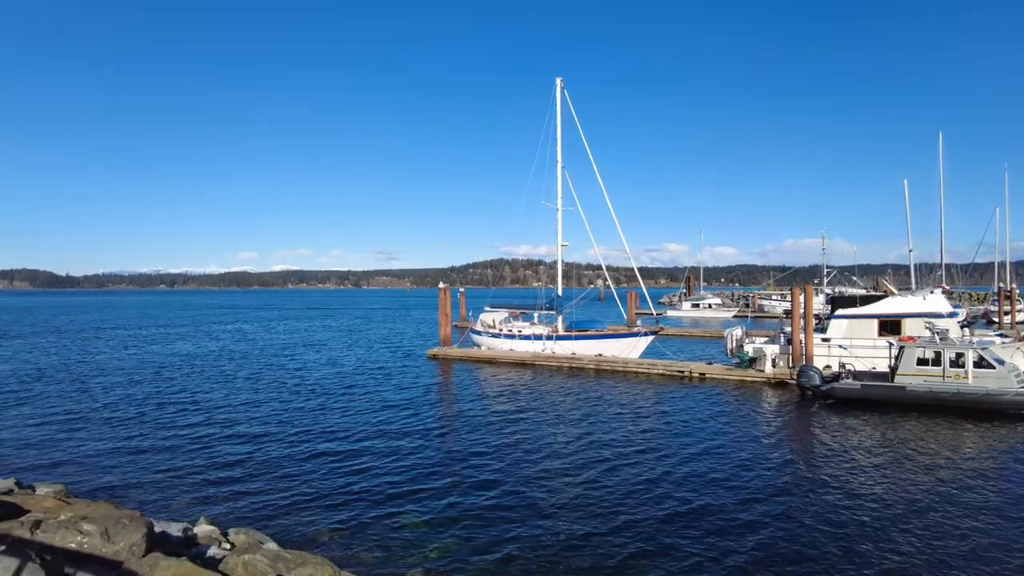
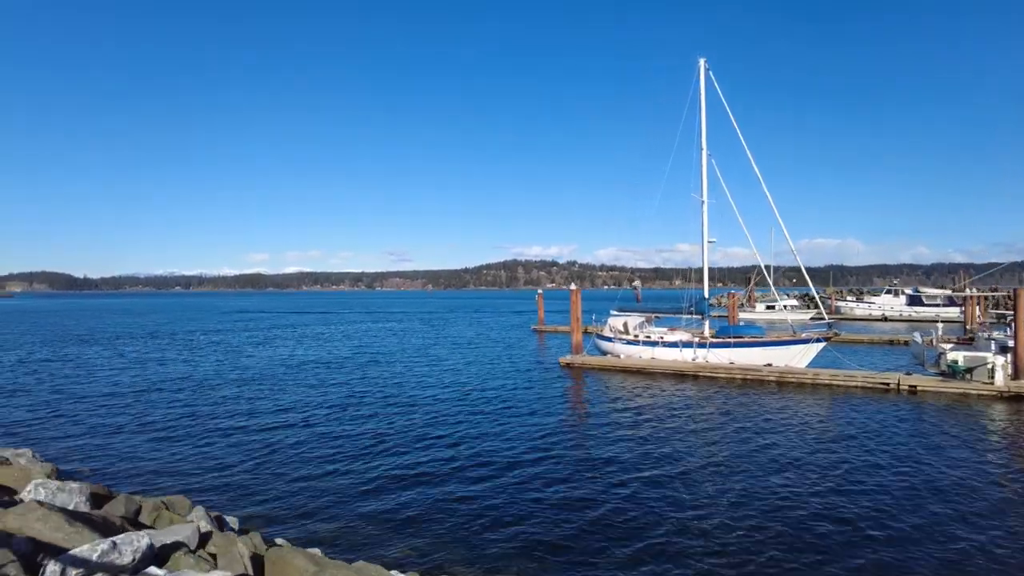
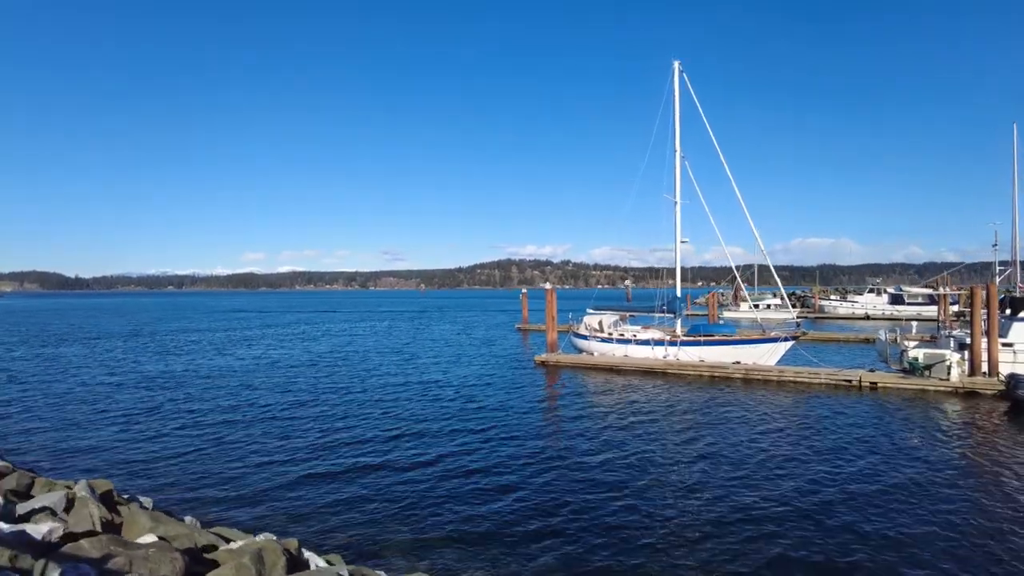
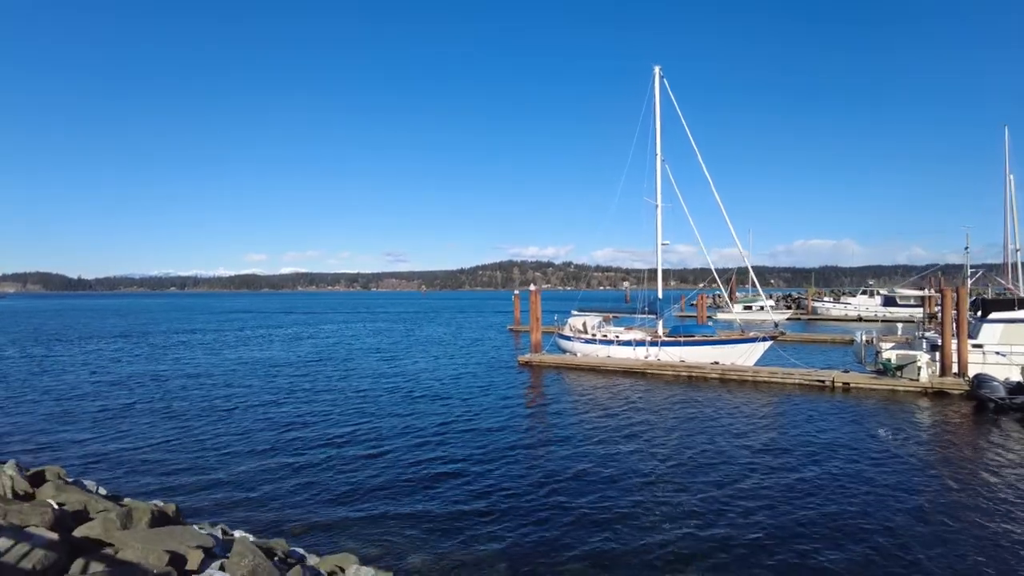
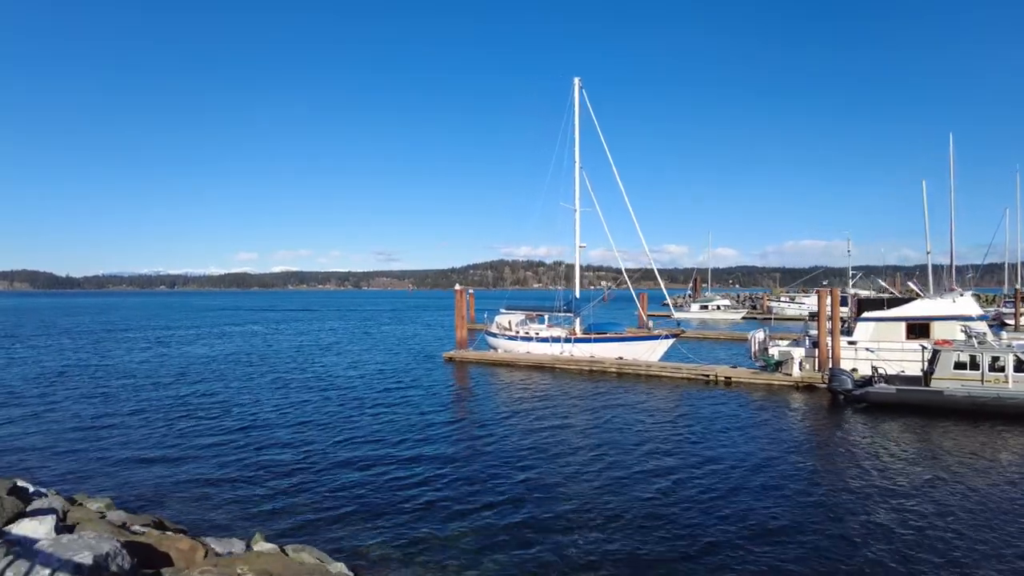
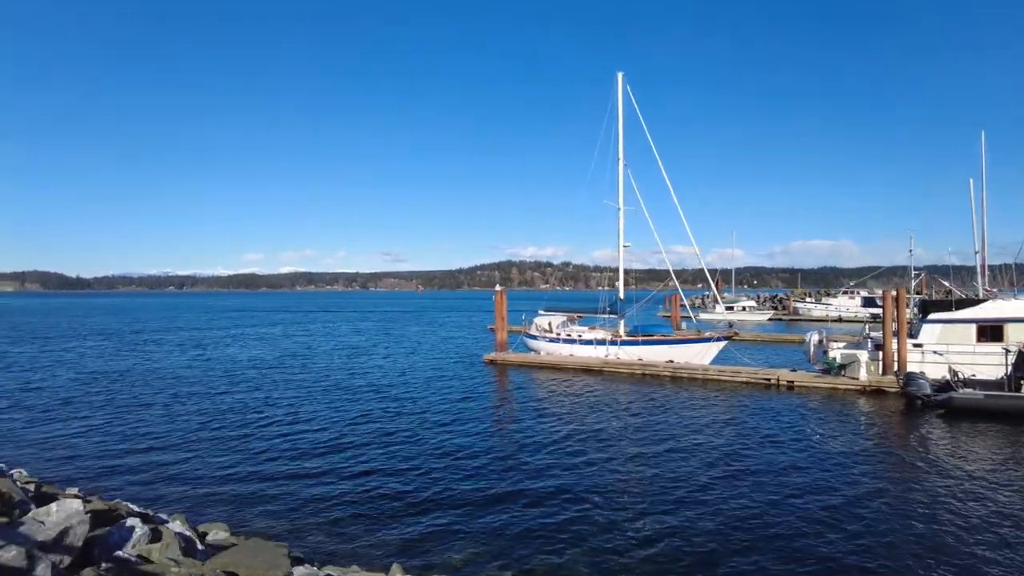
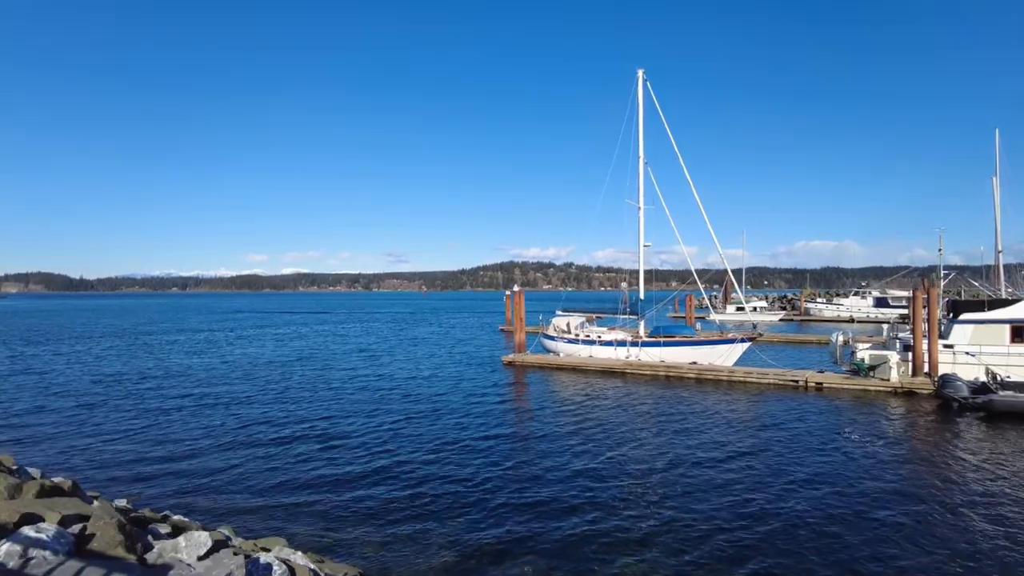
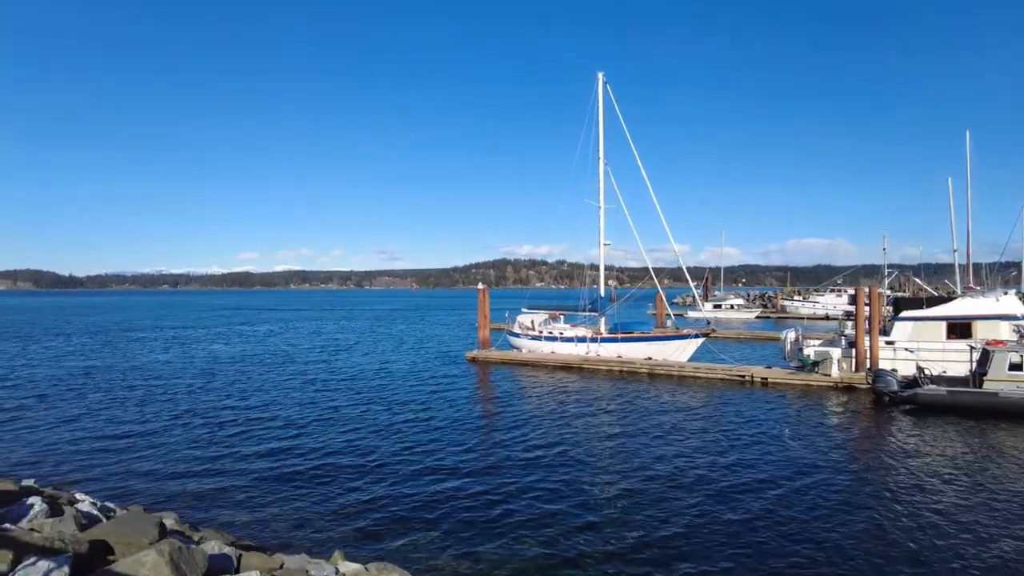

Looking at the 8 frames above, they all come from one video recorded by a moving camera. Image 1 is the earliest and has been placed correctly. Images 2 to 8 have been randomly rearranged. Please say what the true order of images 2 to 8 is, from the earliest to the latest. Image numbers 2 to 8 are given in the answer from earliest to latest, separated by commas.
5, 8, 6, 7, 4, 3, 2
